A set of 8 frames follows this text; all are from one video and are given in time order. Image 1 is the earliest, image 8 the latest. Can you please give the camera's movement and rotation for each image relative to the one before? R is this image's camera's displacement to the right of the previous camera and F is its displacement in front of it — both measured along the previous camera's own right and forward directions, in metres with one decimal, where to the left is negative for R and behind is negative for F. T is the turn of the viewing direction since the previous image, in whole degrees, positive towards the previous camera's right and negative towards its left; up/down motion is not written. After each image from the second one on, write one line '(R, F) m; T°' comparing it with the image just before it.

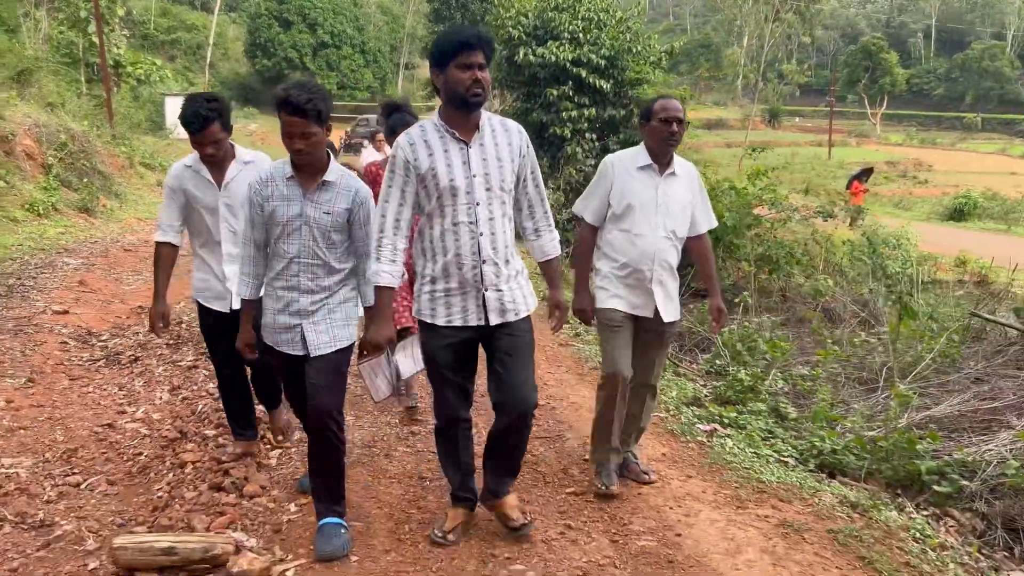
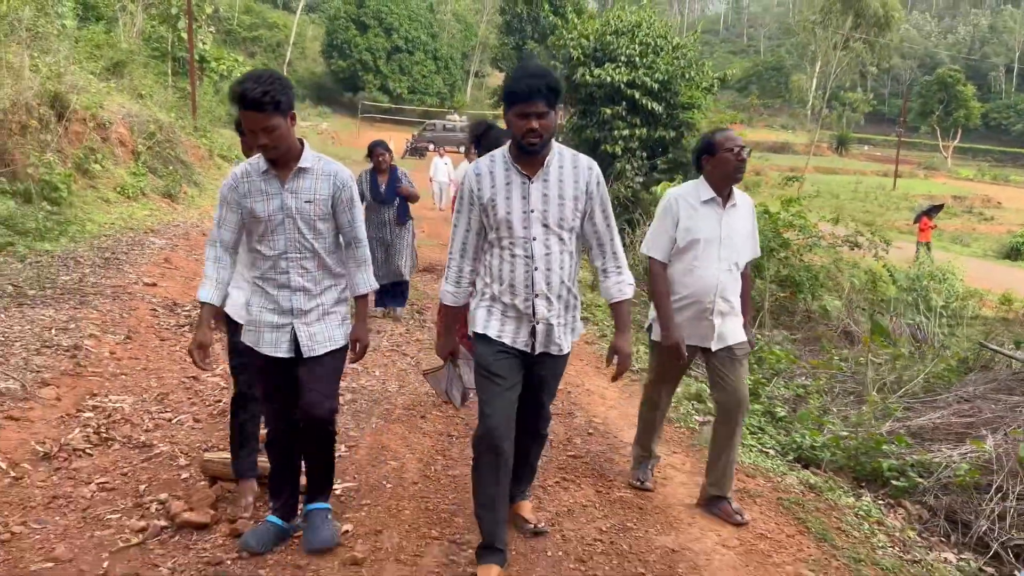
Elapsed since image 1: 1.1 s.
(+0.2, -0.7) m; -4°
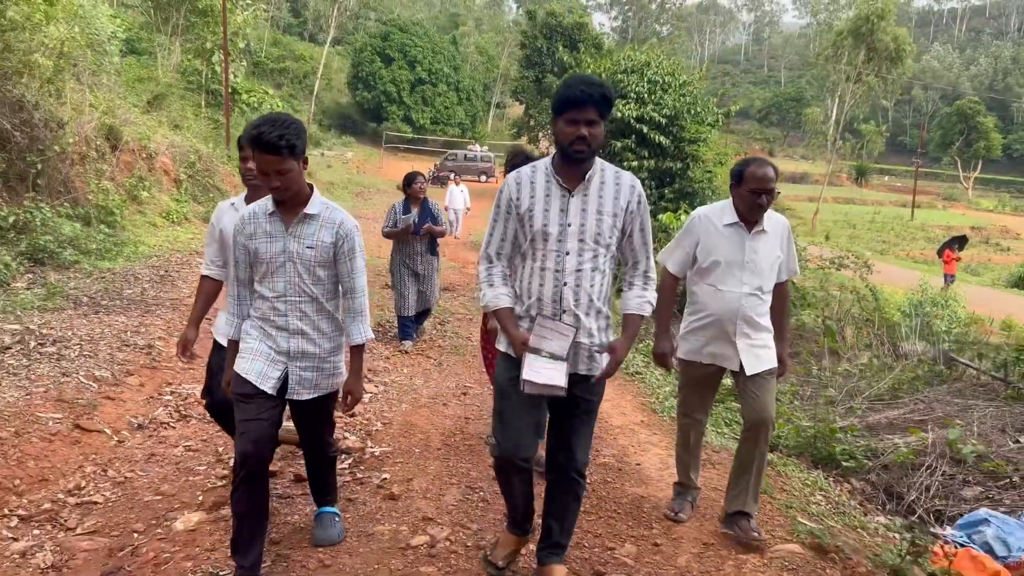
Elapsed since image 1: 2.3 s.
(+0.1, -0.8) m; -1°
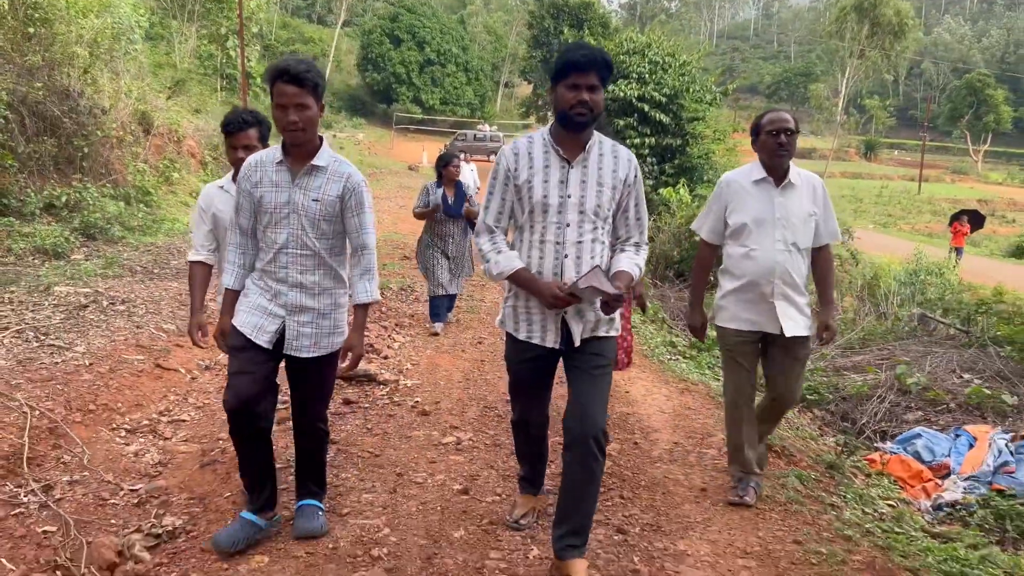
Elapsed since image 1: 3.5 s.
(0.0, -0.8) m; -1°
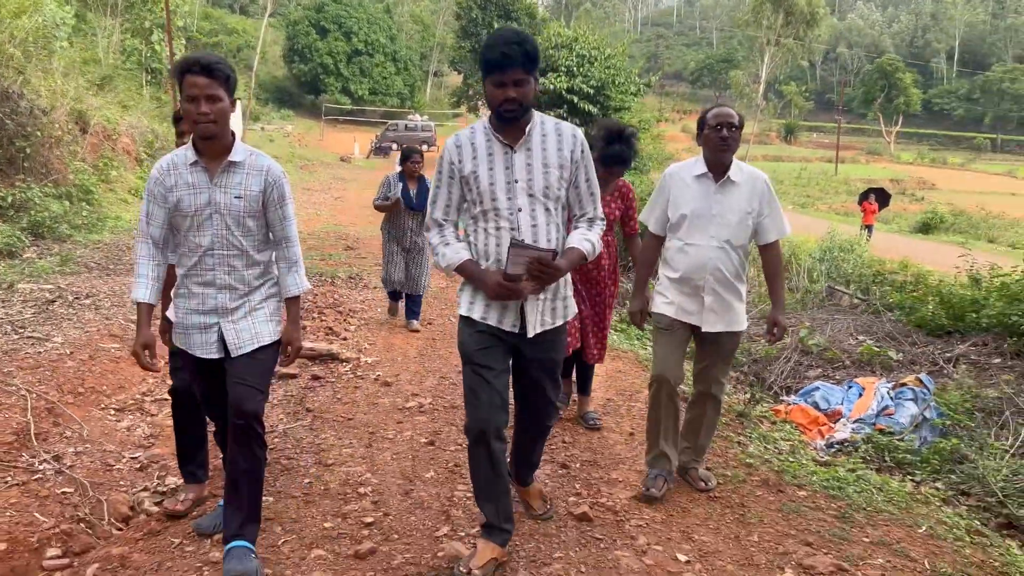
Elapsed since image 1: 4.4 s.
(-0.1, -0.6) m; +4°
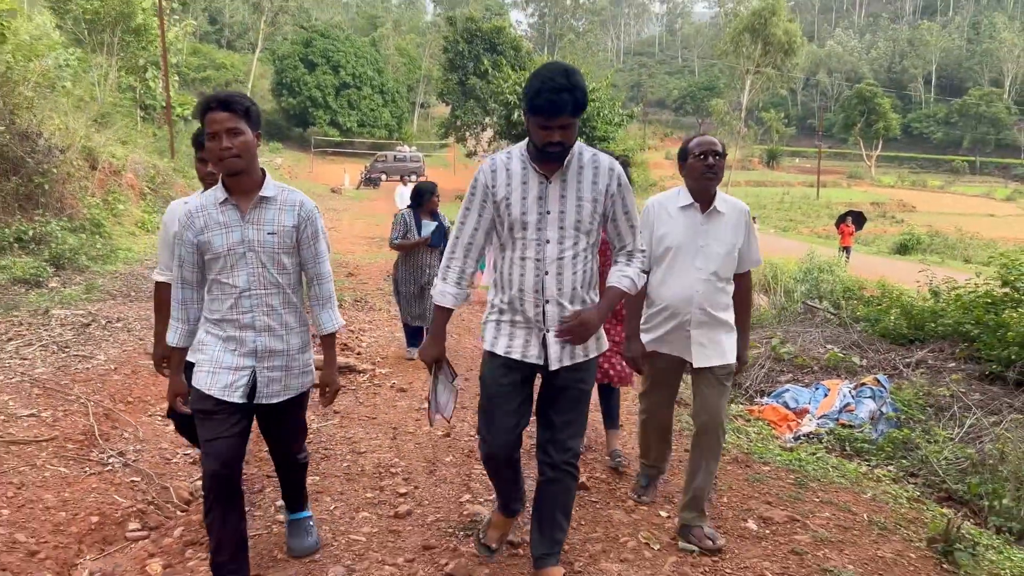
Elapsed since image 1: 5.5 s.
(-0.1, -0.6) m; +1°
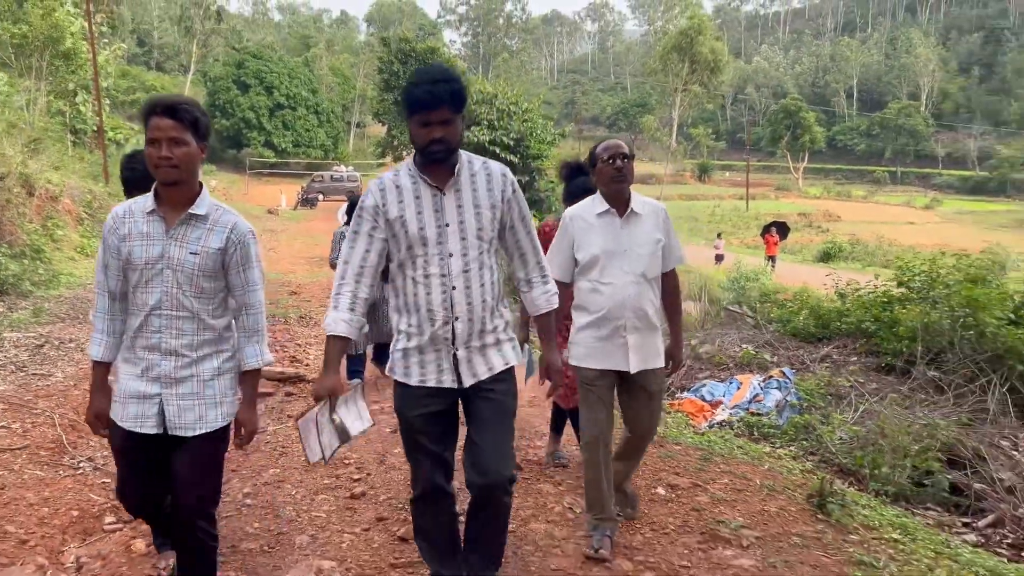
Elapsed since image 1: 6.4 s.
(0.0, -0.5) m; +4°
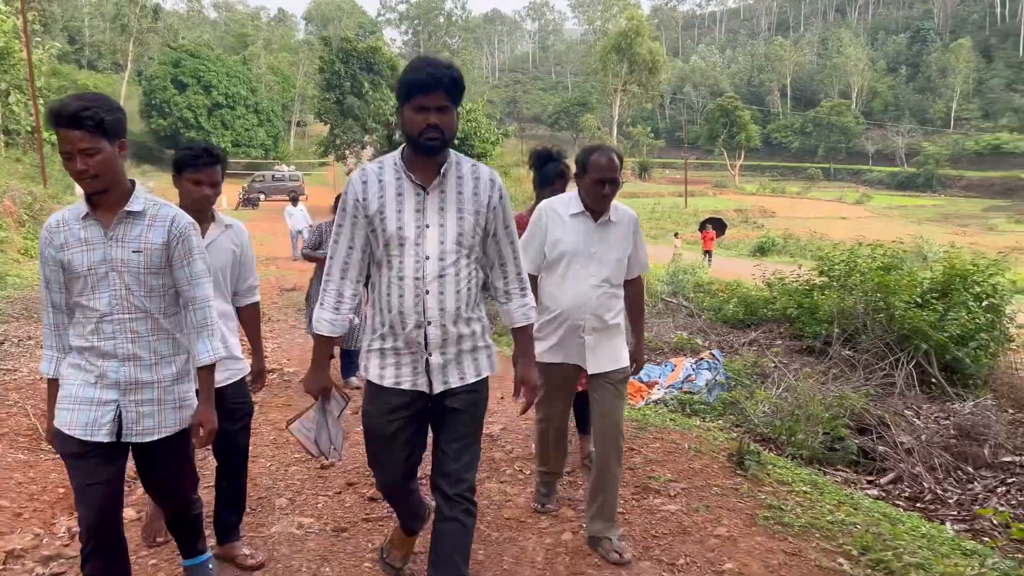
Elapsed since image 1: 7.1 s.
(0.0, -0.4) m; +4°
